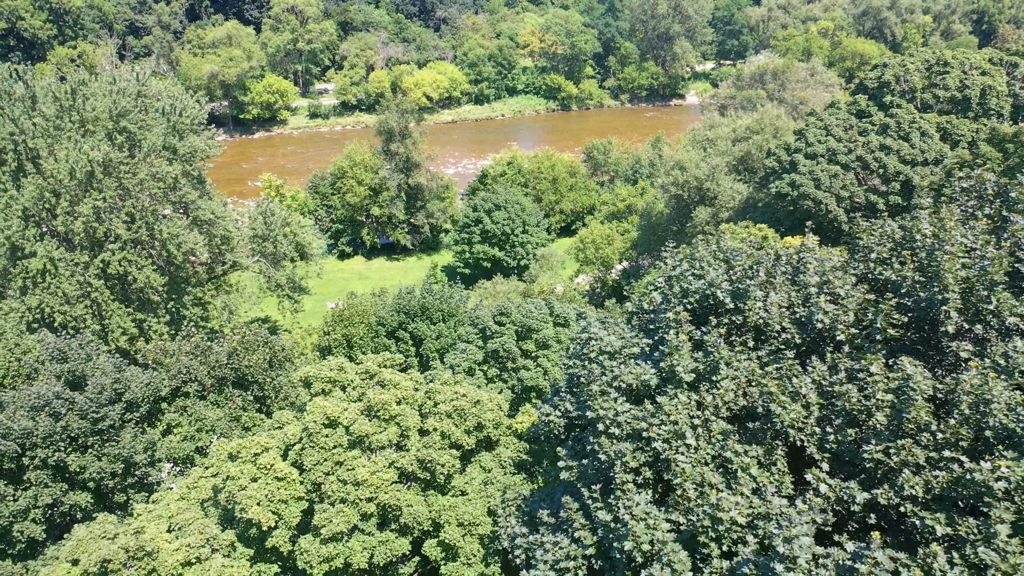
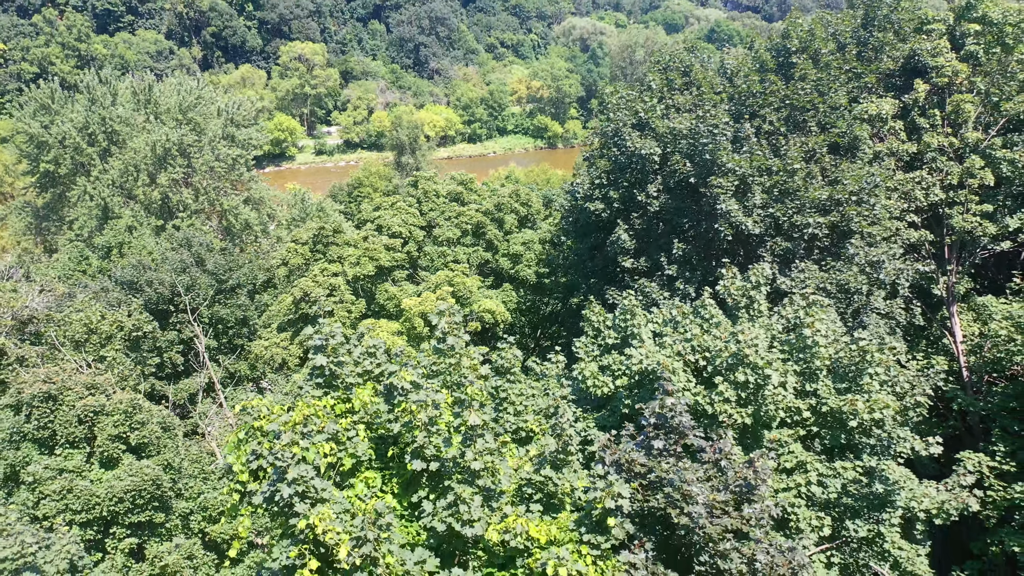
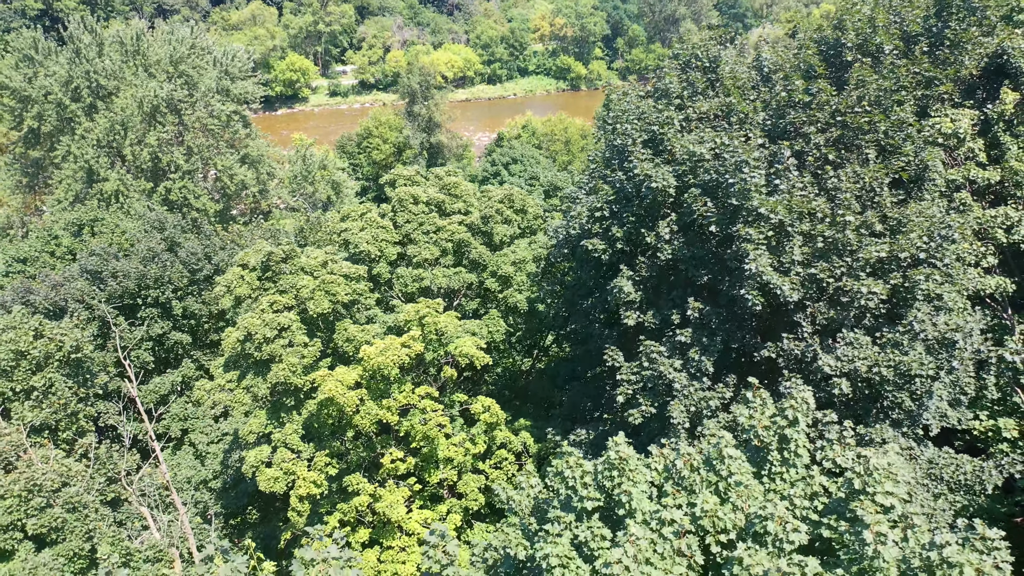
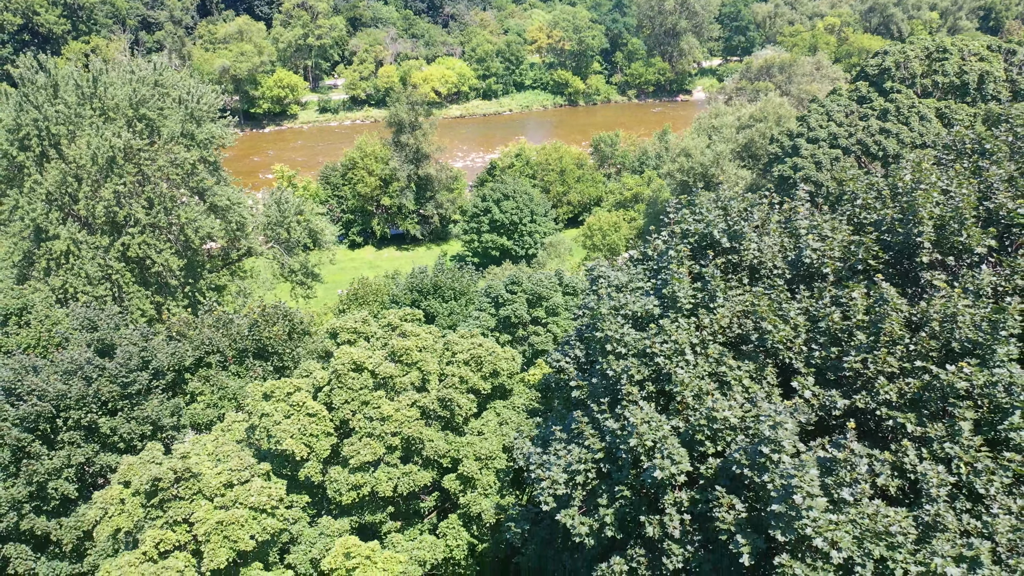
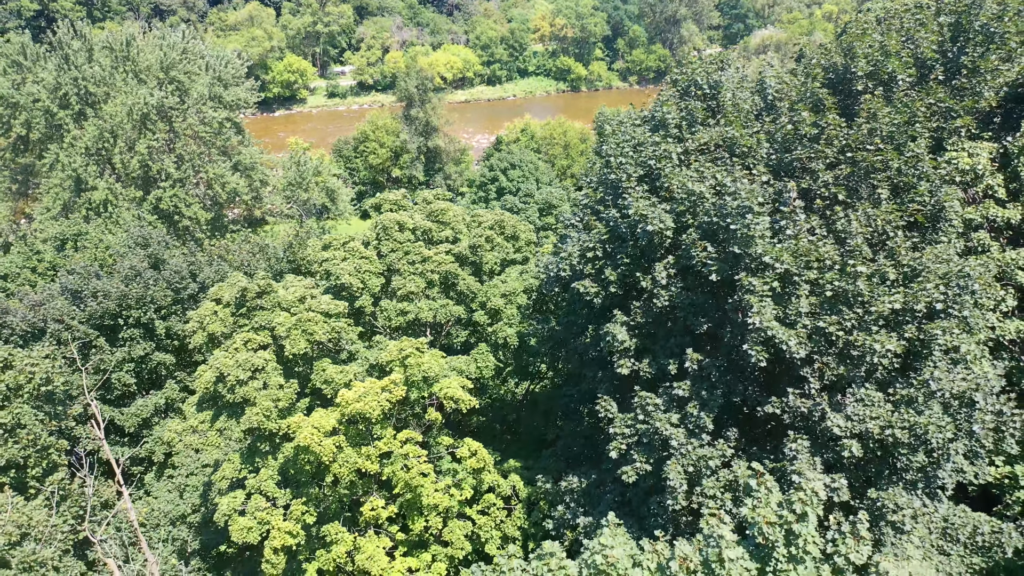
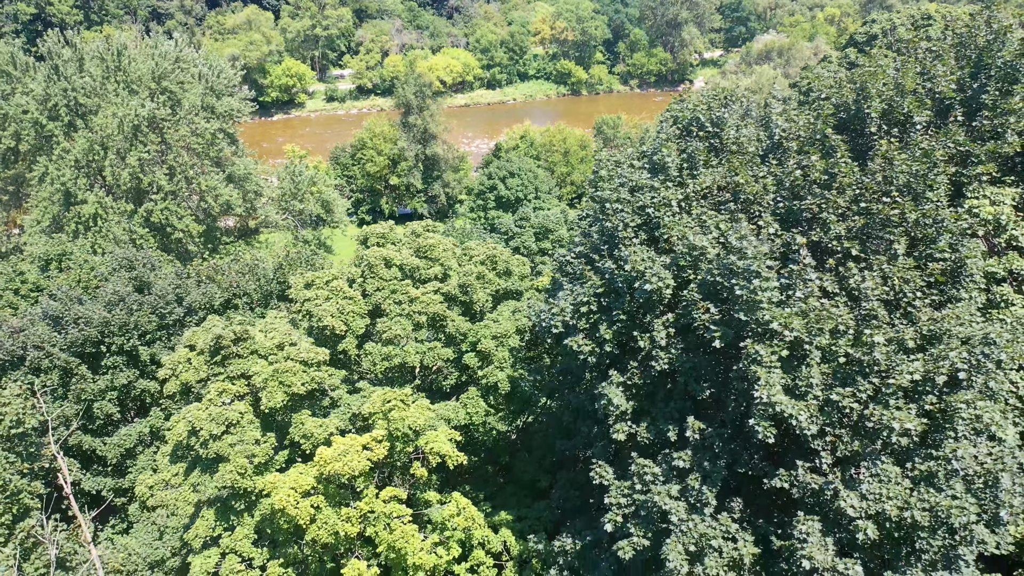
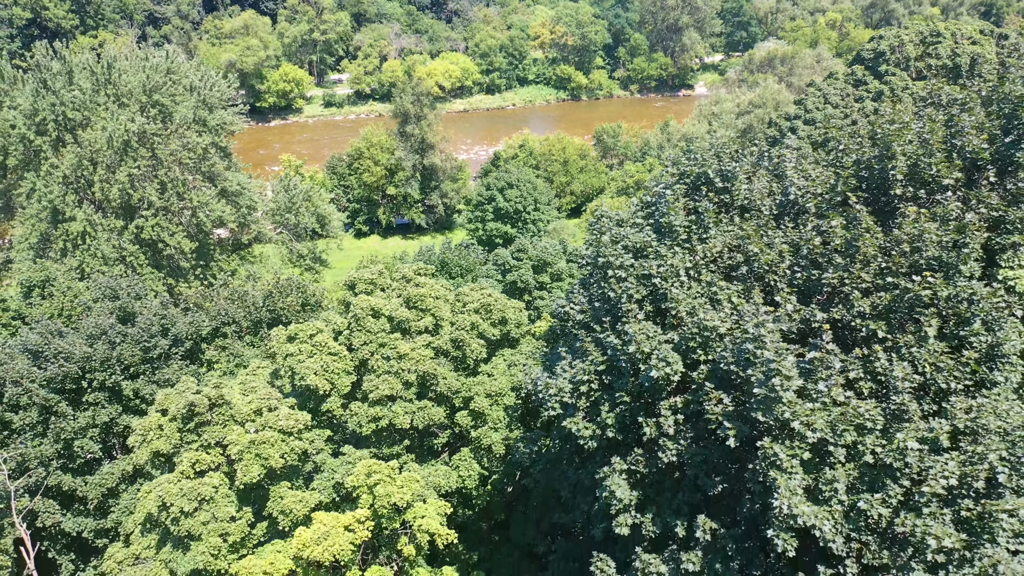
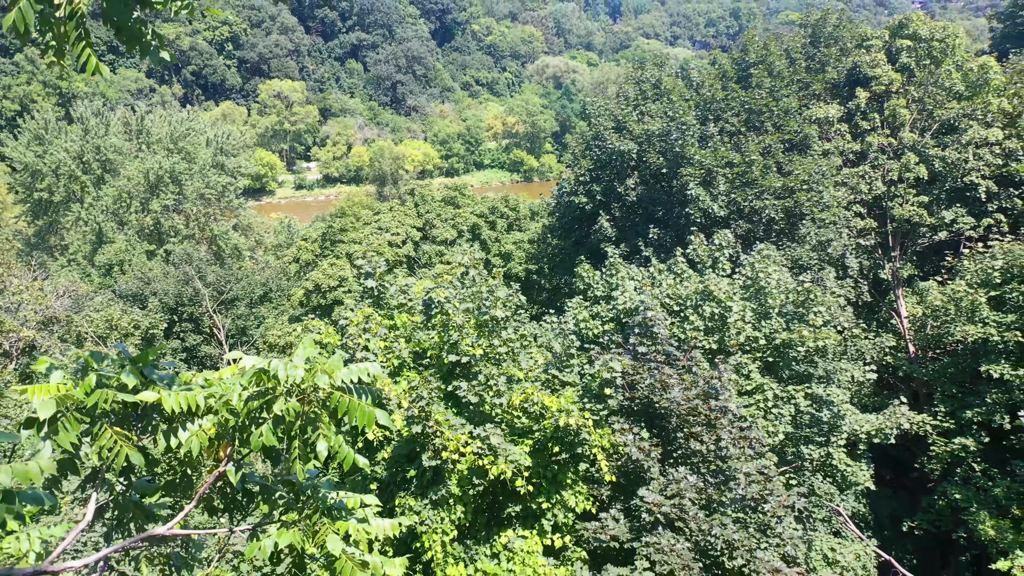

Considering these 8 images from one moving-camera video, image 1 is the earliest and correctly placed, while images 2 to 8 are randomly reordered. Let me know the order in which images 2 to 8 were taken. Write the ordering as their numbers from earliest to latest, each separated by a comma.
4, 7, 6, 5, 3, 2, 8
